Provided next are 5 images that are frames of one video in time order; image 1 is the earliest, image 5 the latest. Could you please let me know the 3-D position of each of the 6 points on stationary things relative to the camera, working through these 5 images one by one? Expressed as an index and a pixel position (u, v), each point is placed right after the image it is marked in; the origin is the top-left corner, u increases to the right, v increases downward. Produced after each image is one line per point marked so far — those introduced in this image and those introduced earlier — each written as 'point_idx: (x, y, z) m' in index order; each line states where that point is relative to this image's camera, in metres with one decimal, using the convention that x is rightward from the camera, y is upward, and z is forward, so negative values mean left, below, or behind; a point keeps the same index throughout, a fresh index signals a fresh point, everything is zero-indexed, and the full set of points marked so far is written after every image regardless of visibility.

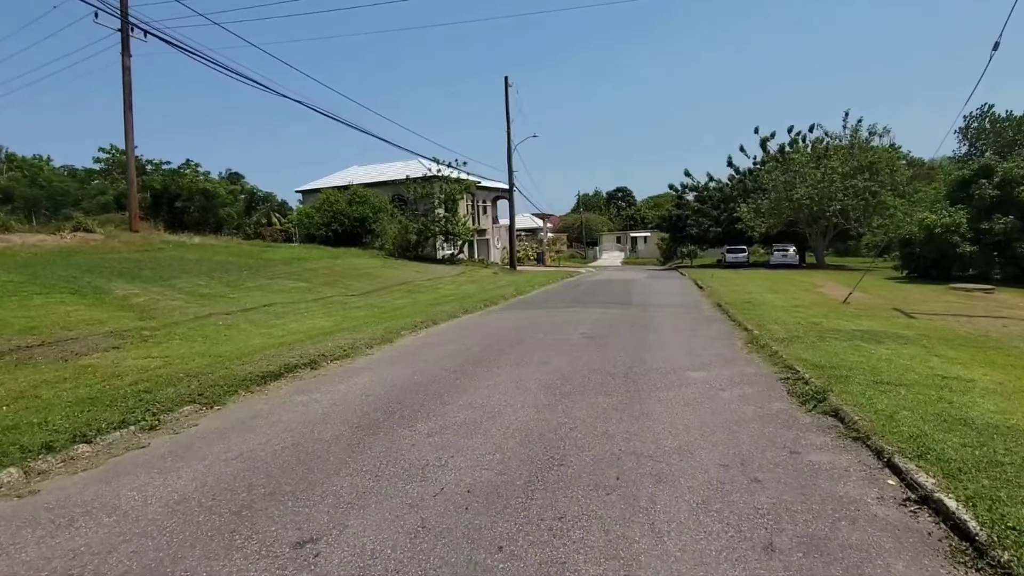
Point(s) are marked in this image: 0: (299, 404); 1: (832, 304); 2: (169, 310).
0: (-2.3, -1.3, +7.8) m
1: (+7.5, -0.4, +17.1) m
2: (-7.0, -0.4, +14.7) m
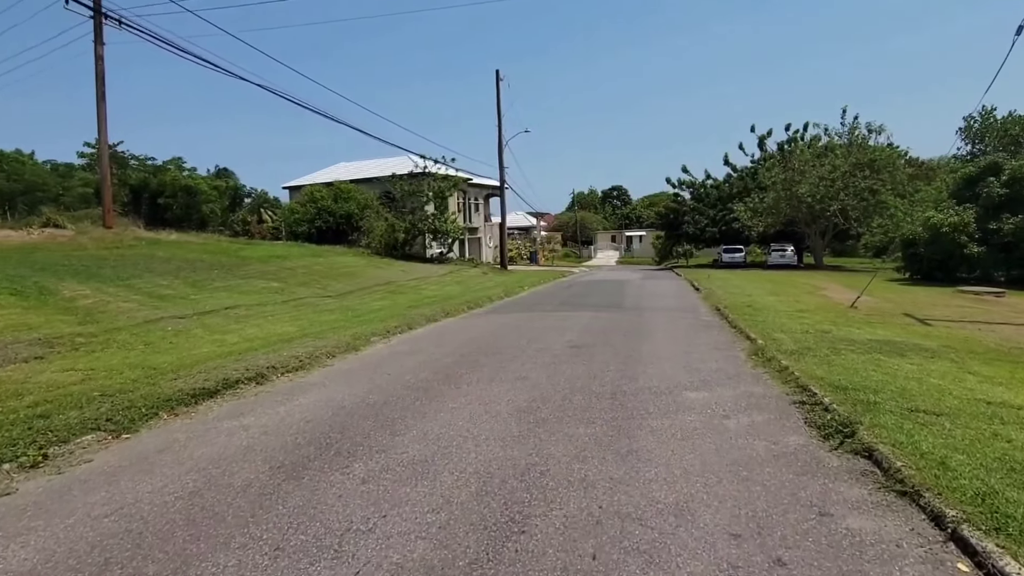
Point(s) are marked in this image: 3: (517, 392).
0: (-2.6, -1.3, +6.5) m
1: (+7.2, -0.5, +15.9) m
2: (-7.3, -0.5, +13.4) m
3: (+0.1, -1.1, +7.9) m
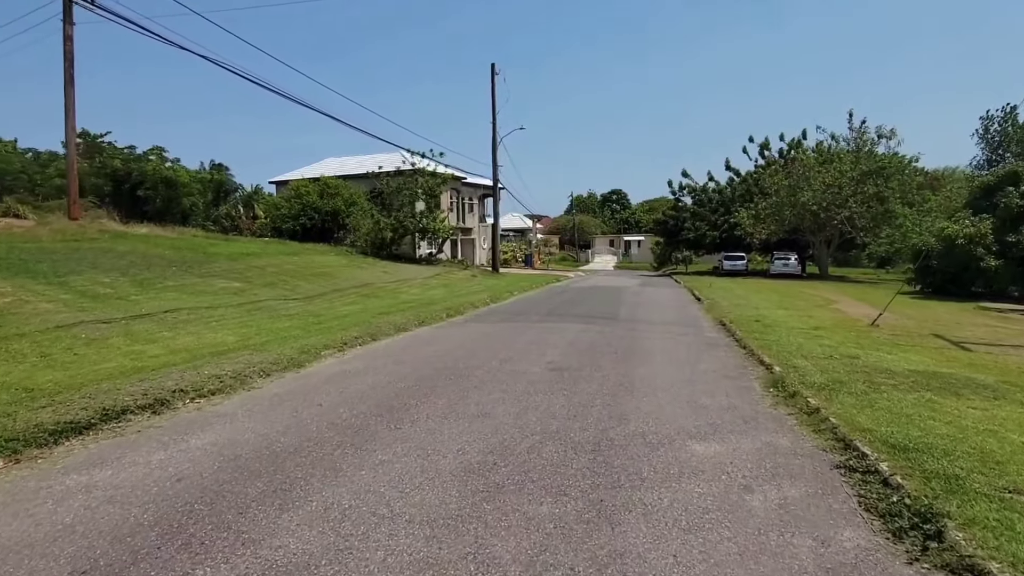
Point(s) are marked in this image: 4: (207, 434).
0: (-3.0, -1.4, +4.7) m
1: (+6.8, -0.8, +14.1) m
2: (-7.7, -0.4, +11.6) m
3: (-0.3, -1.3, +6.1) m
4: (-2.7, -1.3, +6.4) m
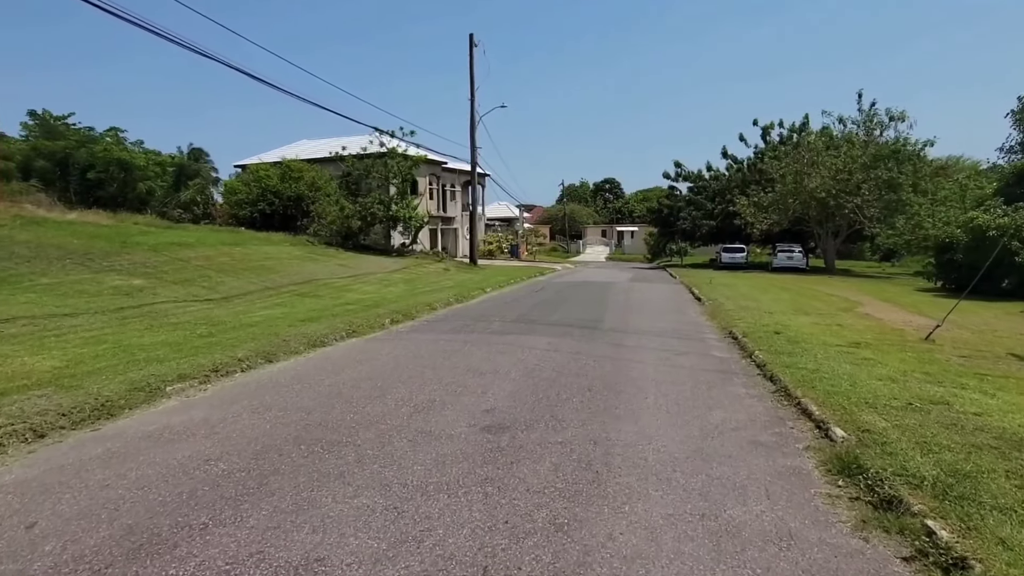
0: (-3.7, -1.5, +1.4) m
1: (+6.0, -0.8, +10.8) m
2: (-8.5, -0.5, +8.2) m
3: (-1.0, -1.4, +2.8) m
4: (-3.4, -1.4, +3.0) m
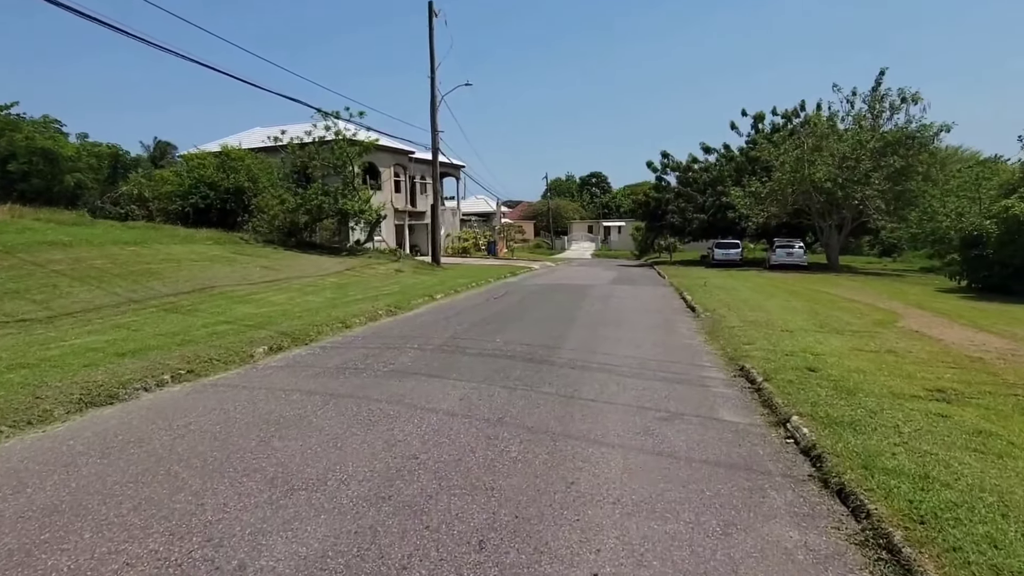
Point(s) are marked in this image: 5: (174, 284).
0: (-4.6, -1.8, -2.7) m
1: (+5.0, -1.0, +6.9) m
2: (-9.4, -0.8, +4.1) m
3: (-1.9, -1.7, -1.2) m
4: (-4.3, -1.7, -1.0) m
5: (-7.2, 0.0, +15.6) m
